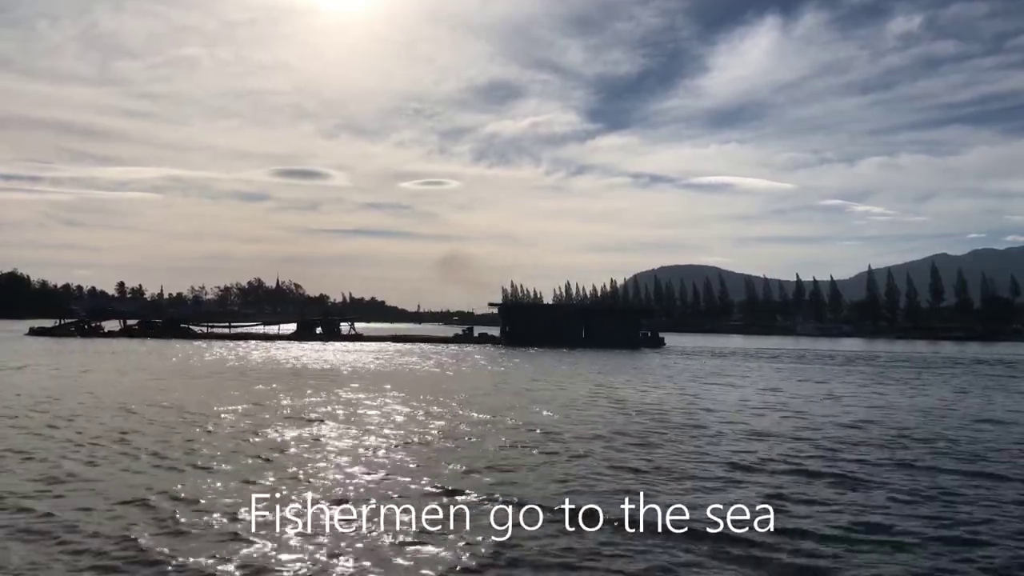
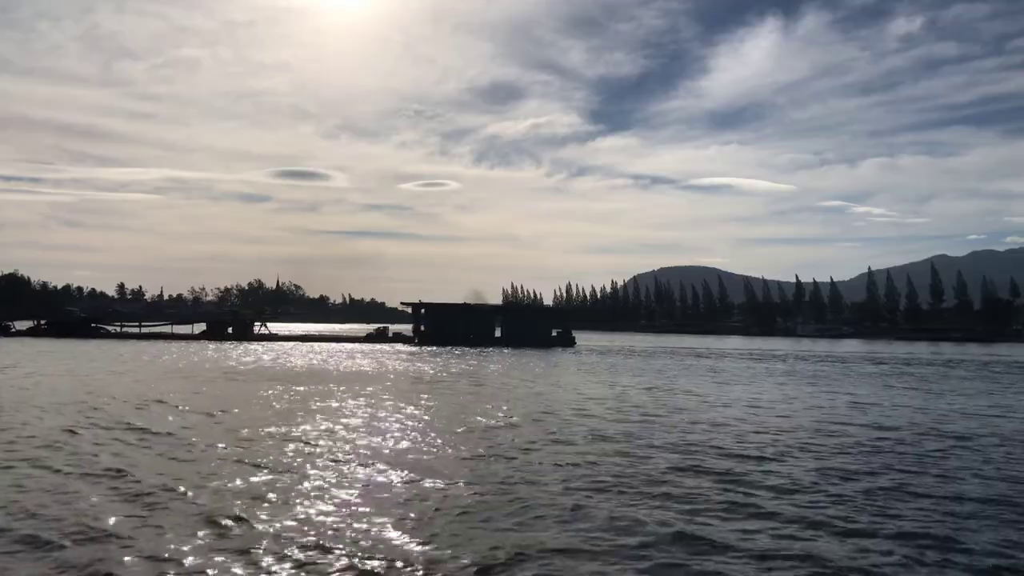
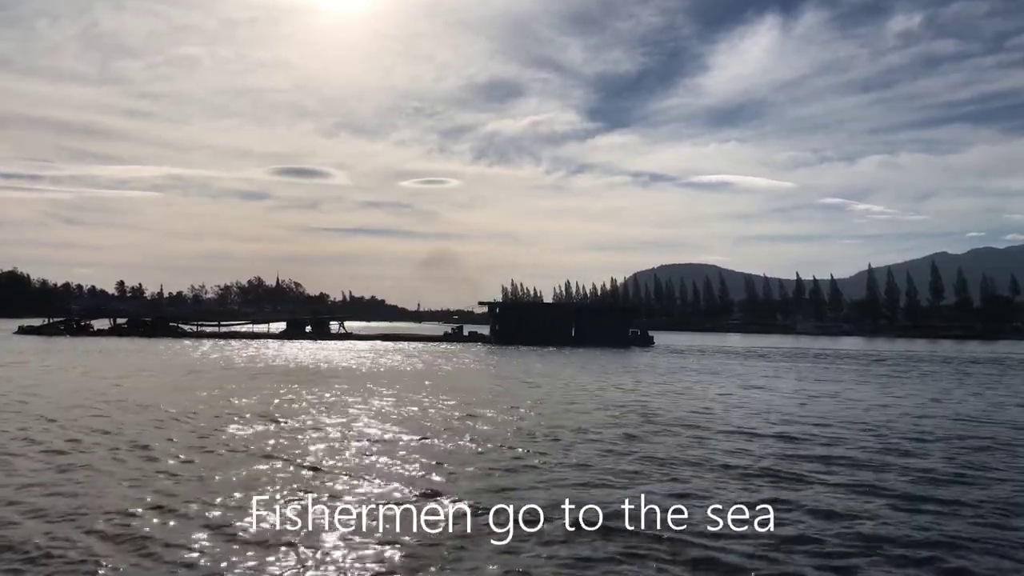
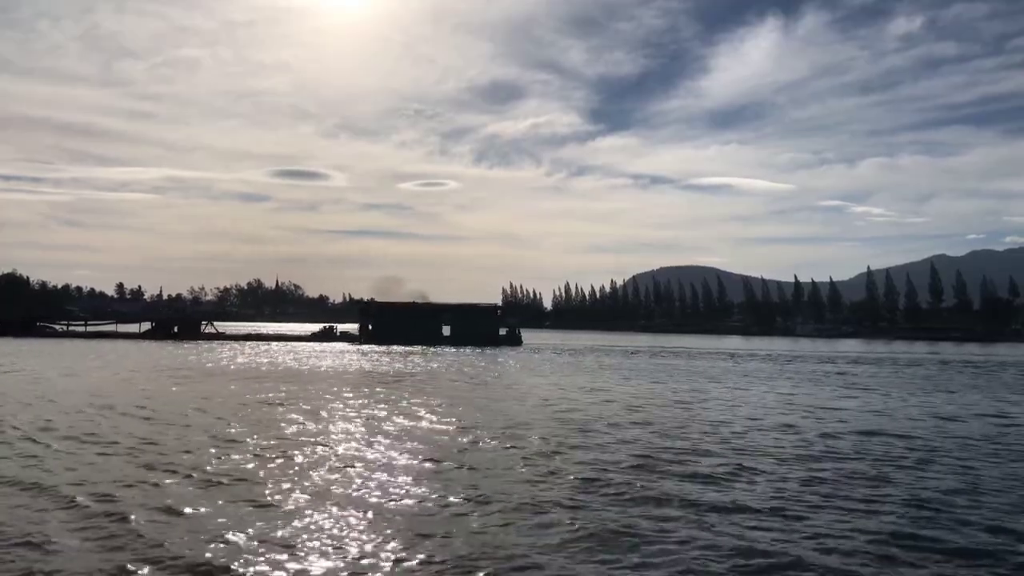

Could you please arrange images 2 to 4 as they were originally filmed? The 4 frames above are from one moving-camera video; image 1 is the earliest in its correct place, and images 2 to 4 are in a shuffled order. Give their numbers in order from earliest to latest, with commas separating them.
3, 2, 4
